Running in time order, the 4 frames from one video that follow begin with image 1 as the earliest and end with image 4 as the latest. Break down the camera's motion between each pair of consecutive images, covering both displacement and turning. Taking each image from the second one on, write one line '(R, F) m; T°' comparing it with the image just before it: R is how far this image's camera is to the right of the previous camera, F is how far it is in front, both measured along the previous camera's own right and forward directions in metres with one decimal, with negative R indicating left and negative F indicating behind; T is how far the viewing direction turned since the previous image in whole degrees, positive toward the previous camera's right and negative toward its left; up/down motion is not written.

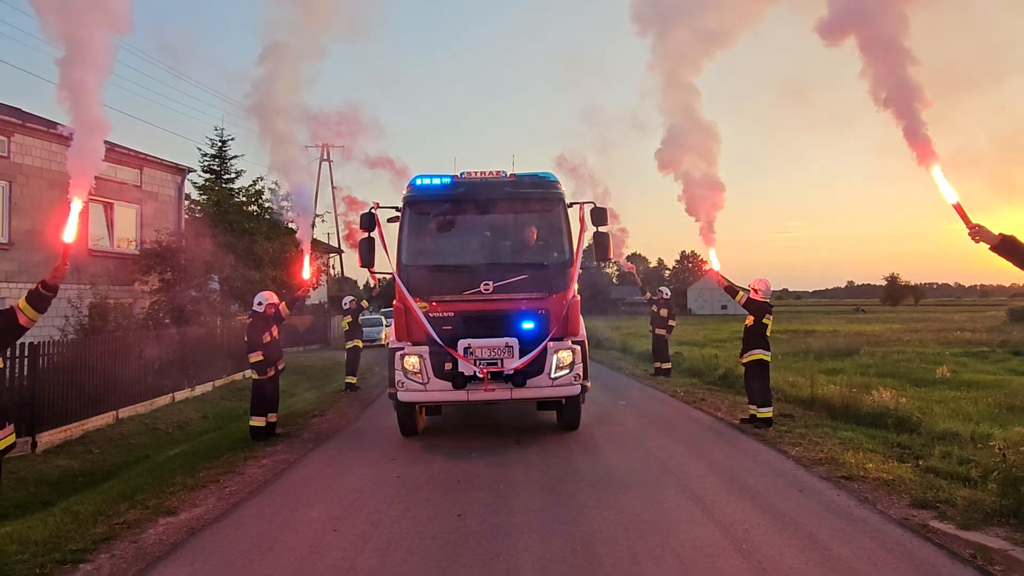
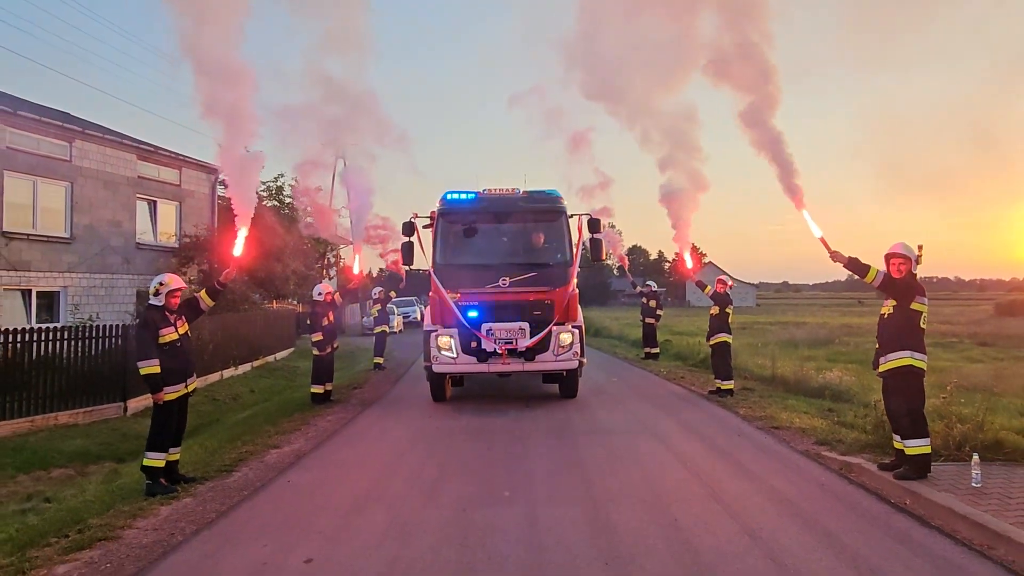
(-0.2, -2.2) m; 0°
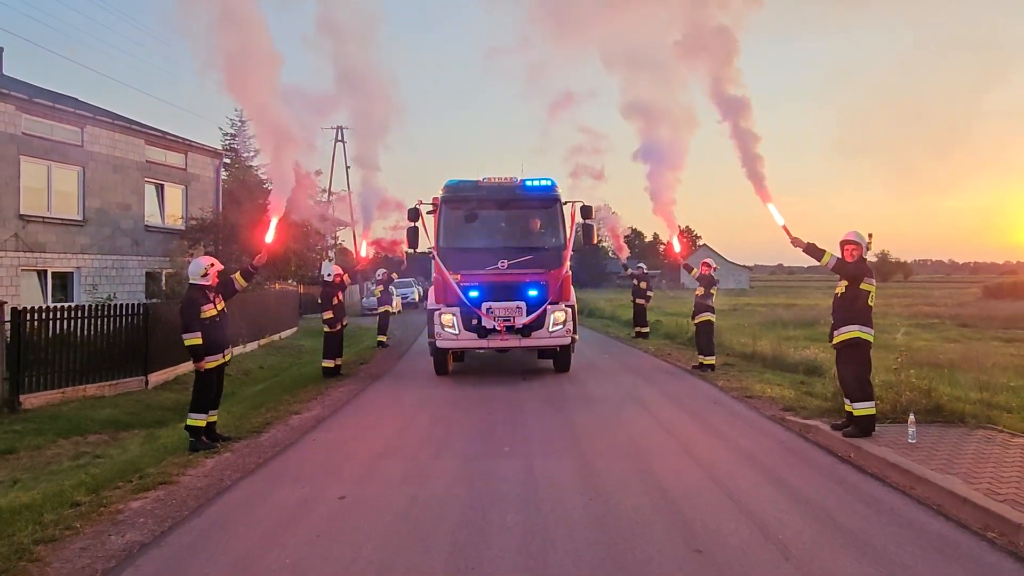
(0.0, -0.9) m; 0°
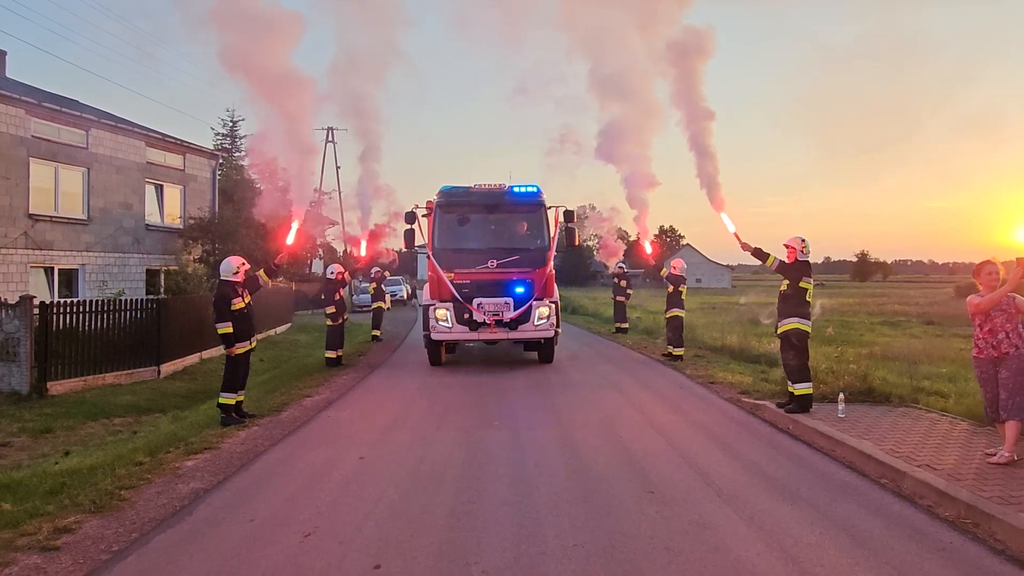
(-0.1, -1.1) m; +1°
